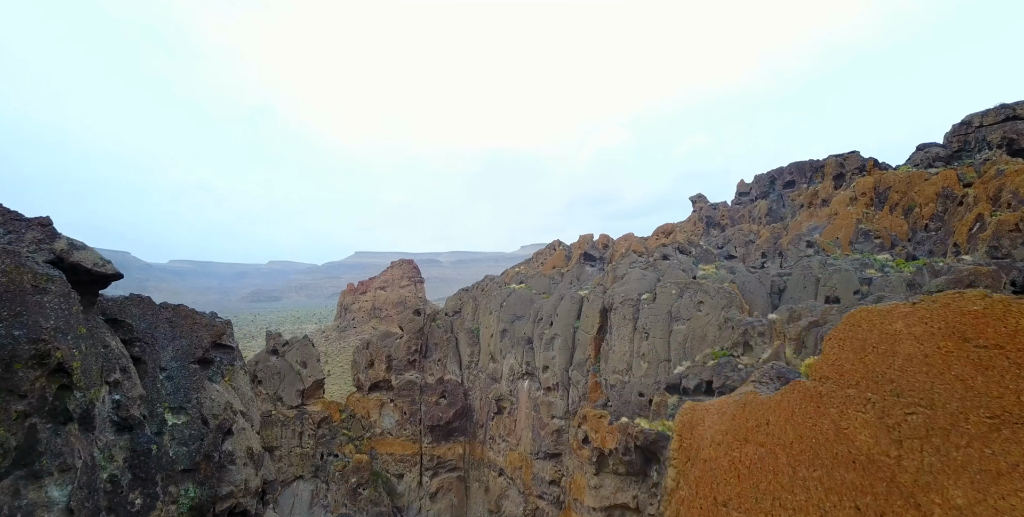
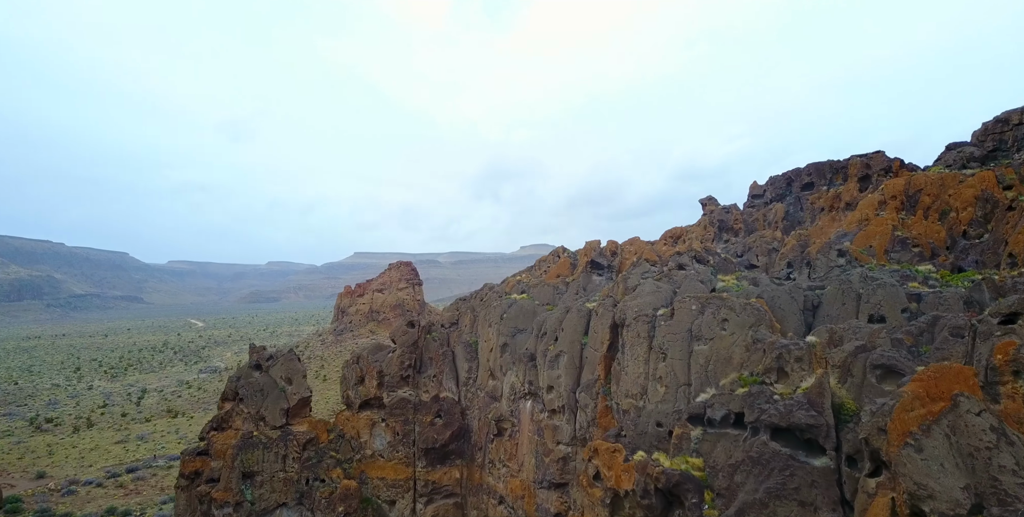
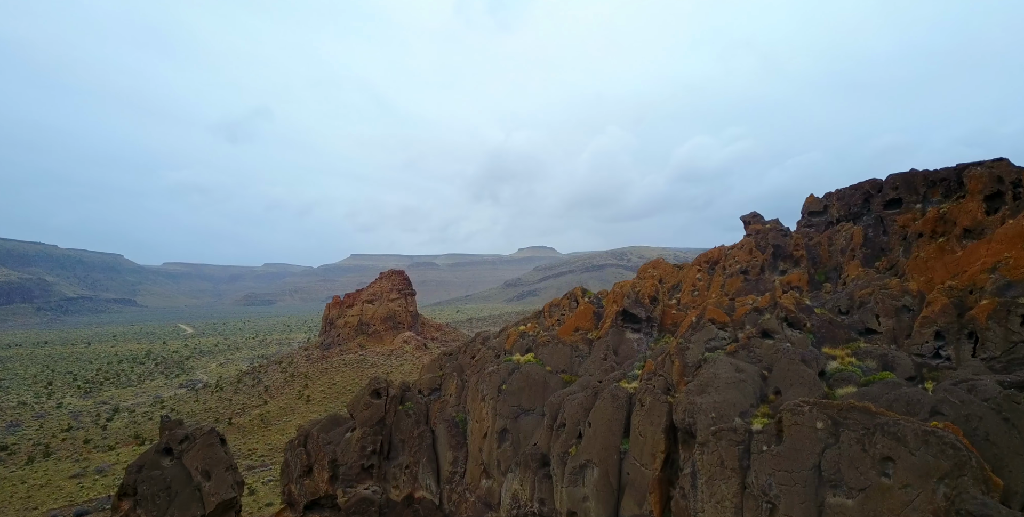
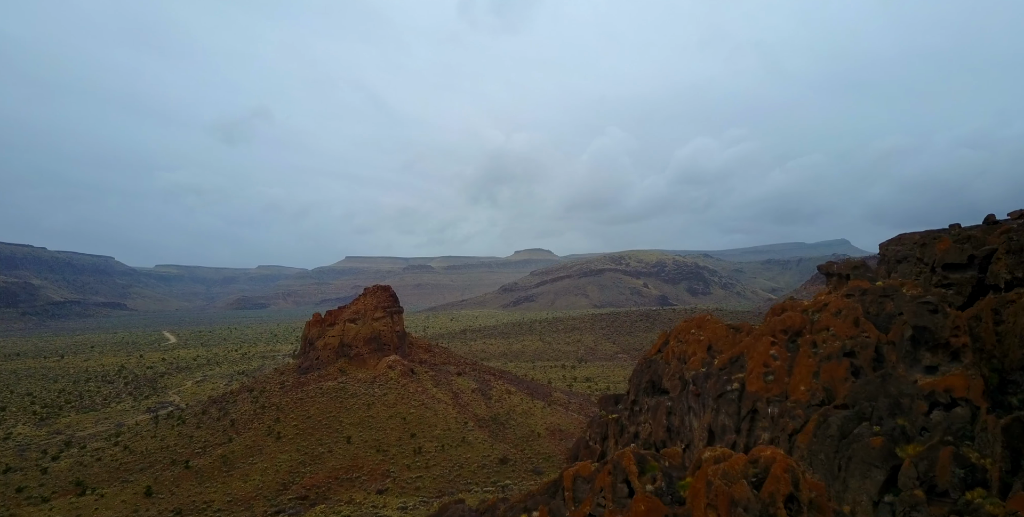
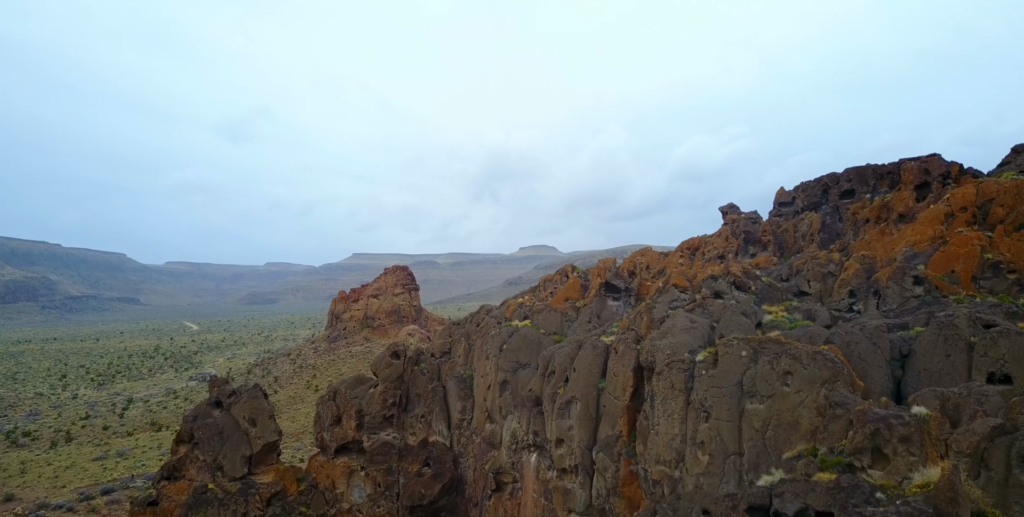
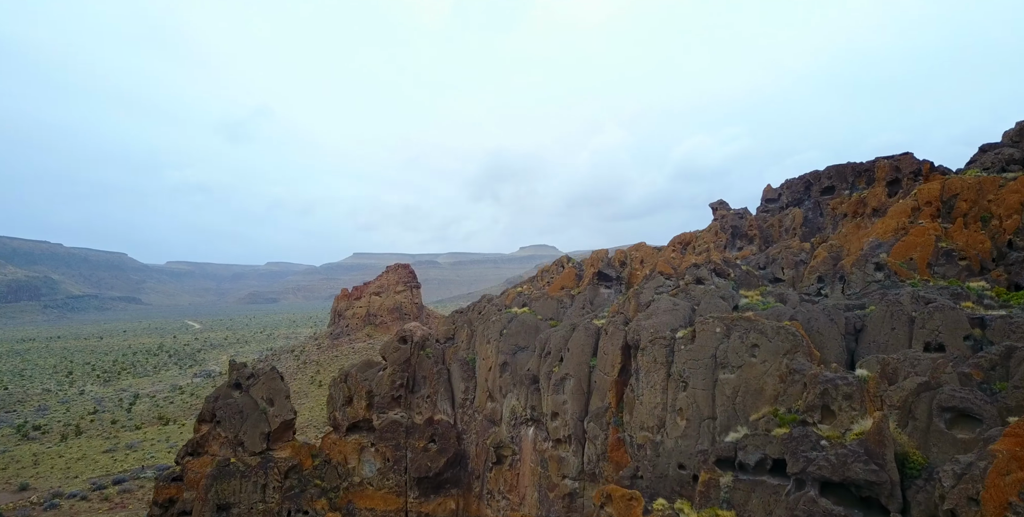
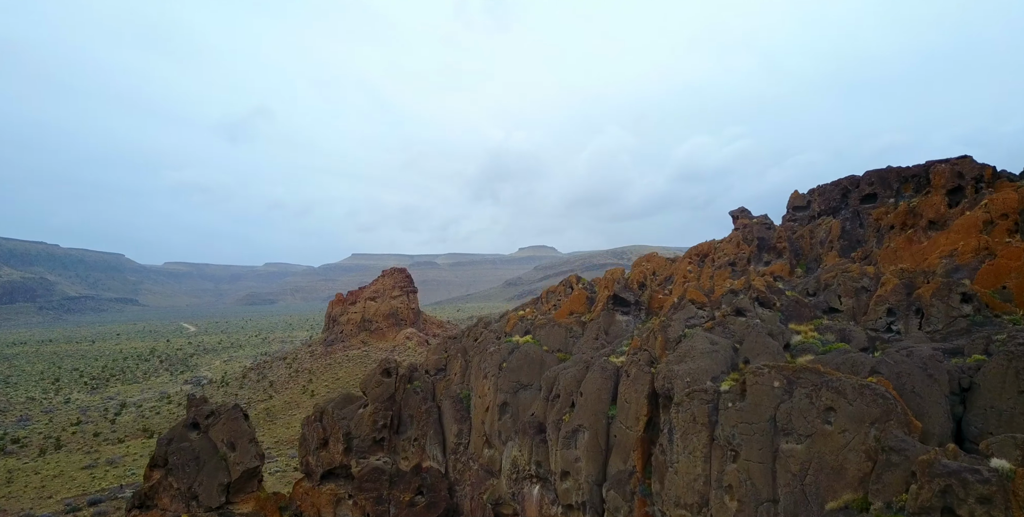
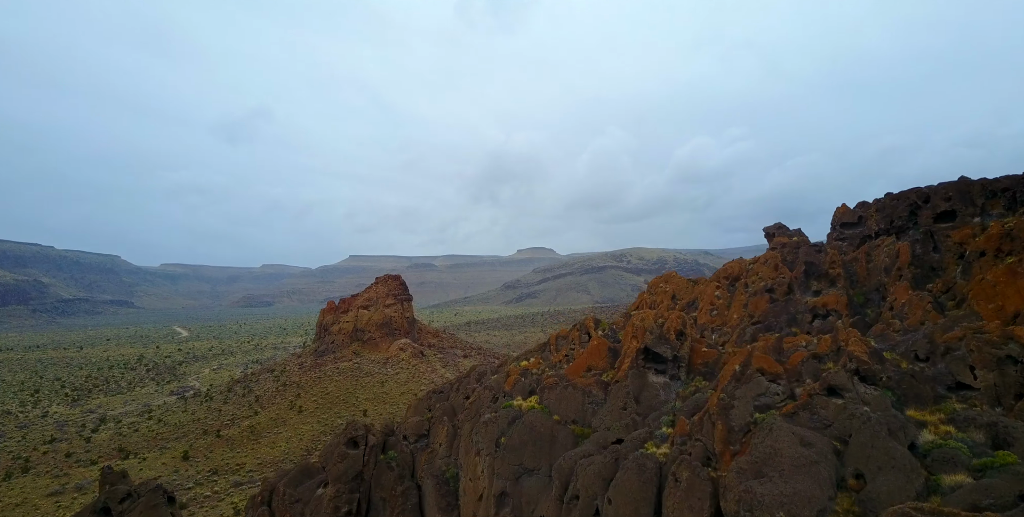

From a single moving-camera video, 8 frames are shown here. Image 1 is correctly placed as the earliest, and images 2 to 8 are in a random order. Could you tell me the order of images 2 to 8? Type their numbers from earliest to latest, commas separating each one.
2, 6, 5, 7, 3, 8, 4
